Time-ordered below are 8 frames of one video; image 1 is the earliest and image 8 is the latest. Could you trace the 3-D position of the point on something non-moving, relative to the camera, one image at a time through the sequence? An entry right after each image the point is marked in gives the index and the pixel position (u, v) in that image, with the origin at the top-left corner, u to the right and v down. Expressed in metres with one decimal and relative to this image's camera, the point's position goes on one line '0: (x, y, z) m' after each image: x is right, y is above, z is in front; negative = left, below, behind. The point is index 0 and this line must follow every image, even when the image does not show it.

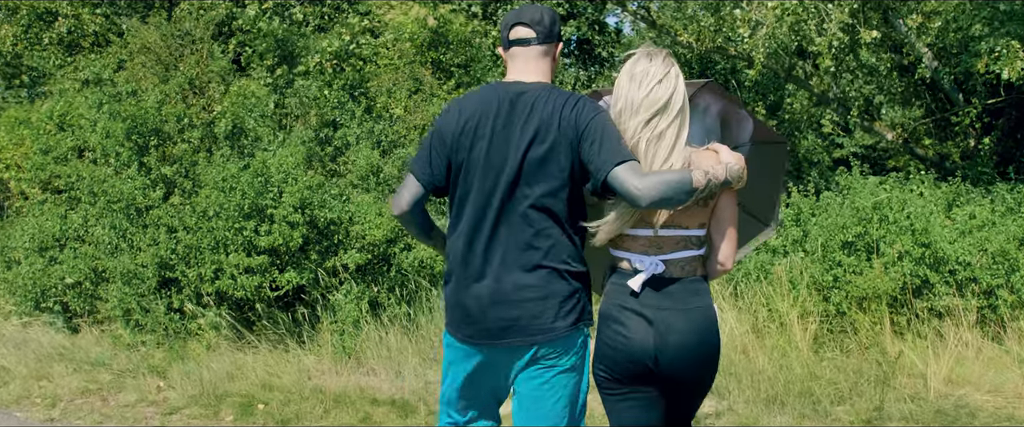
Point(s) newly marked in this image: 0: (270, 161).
0: (-2.0, +0.4, +8.2) m
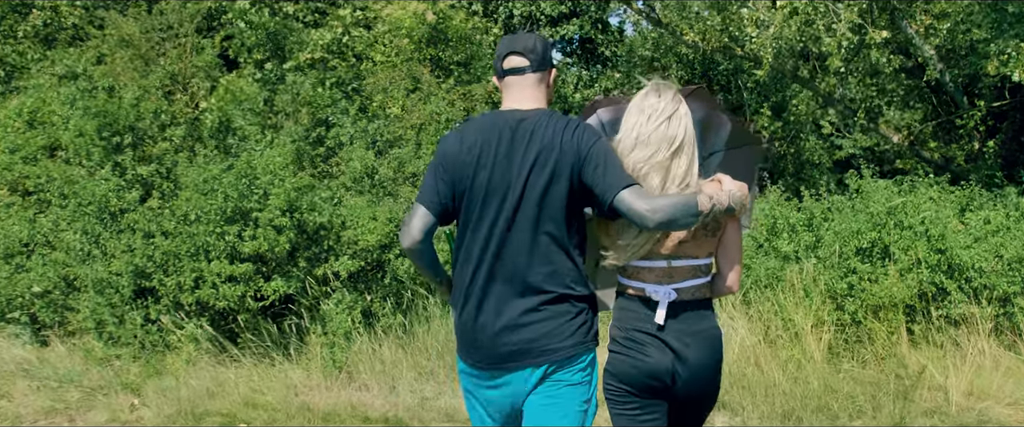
0: (-2.0, +0.4, +7.7) m
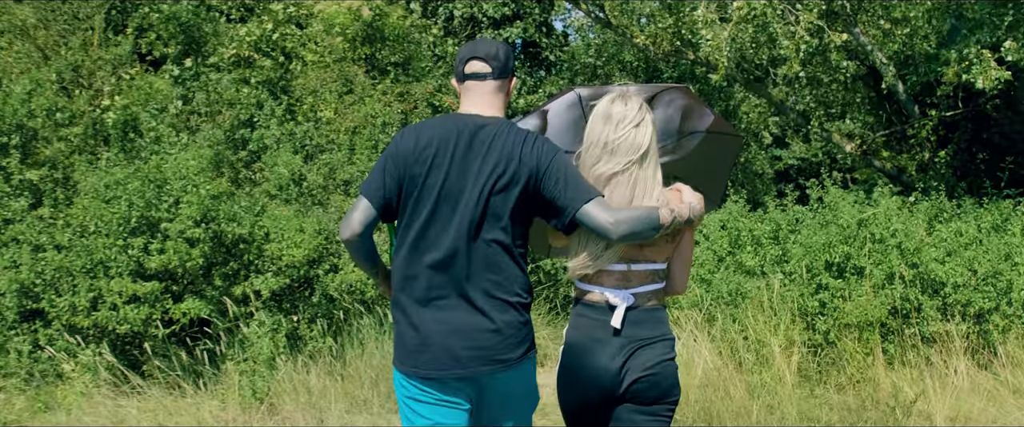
0: (-2.4, +0.3, +6.8) m
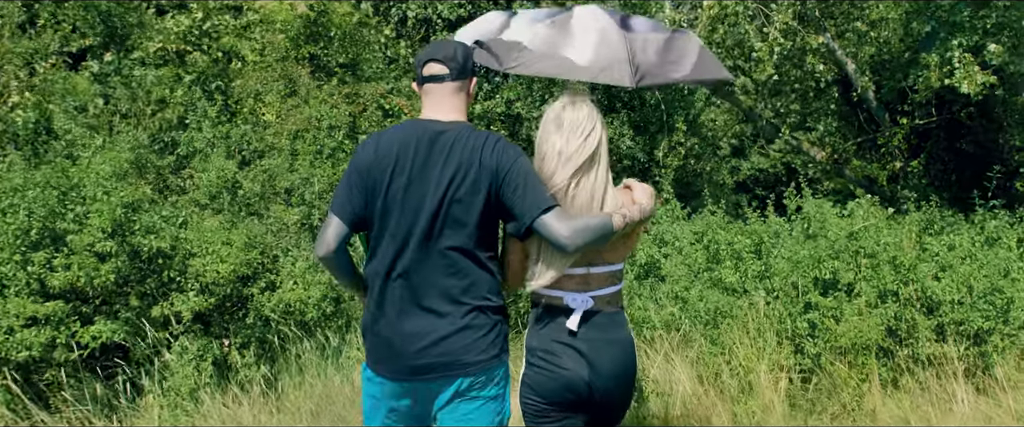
0: (-2.7, +0.3, +6.0) m
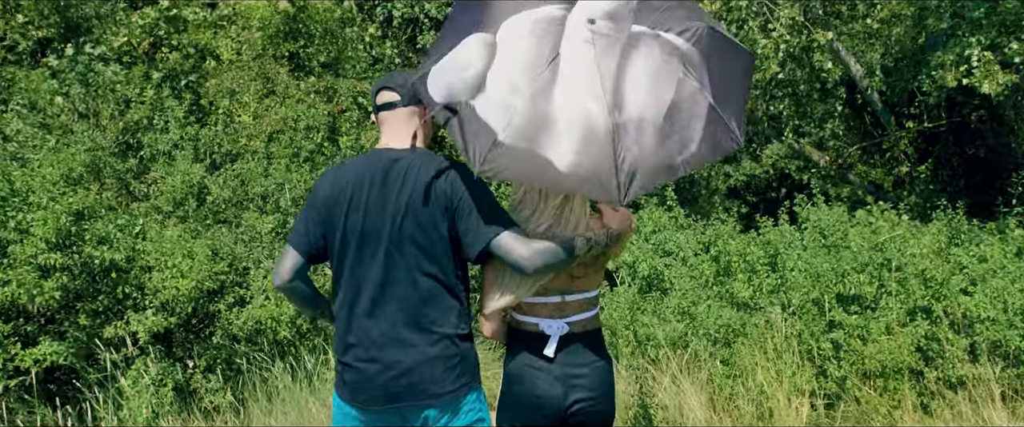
0: (-2.7, +0.2, +5.4) m
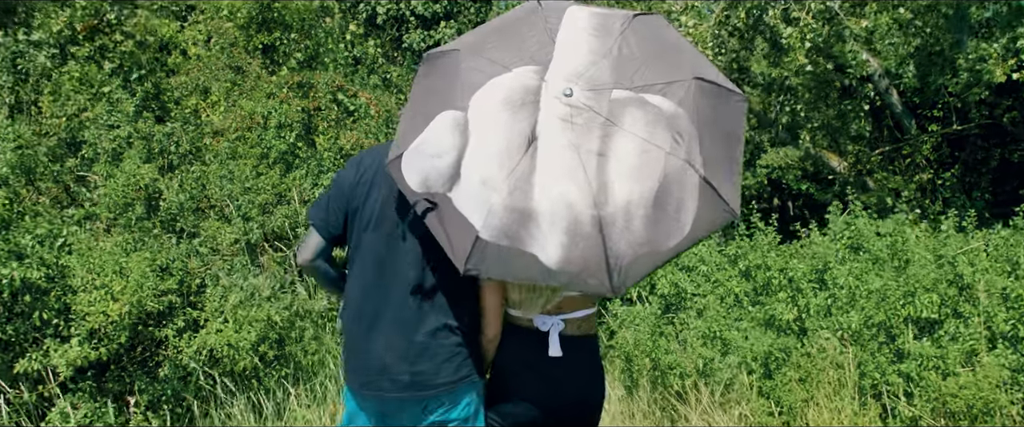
0: (-2.7, +0.2, +4.4) m
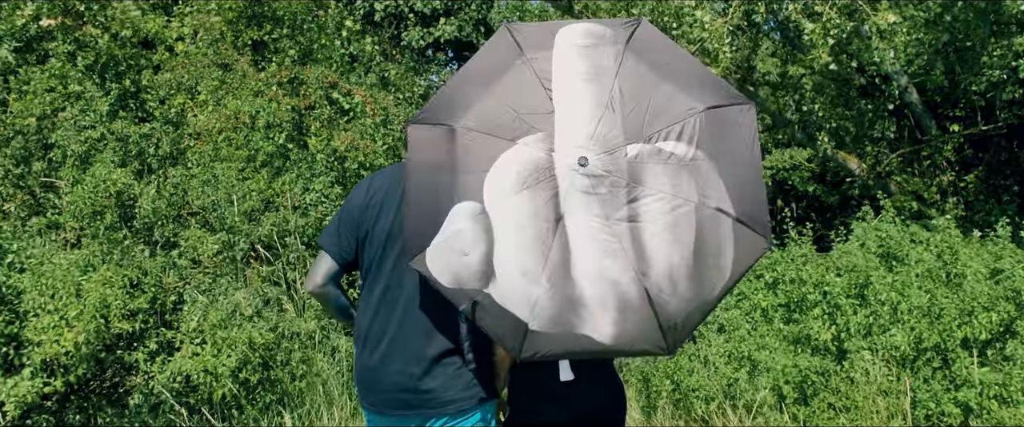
0: (-2.6, +0.1, +3.9) m
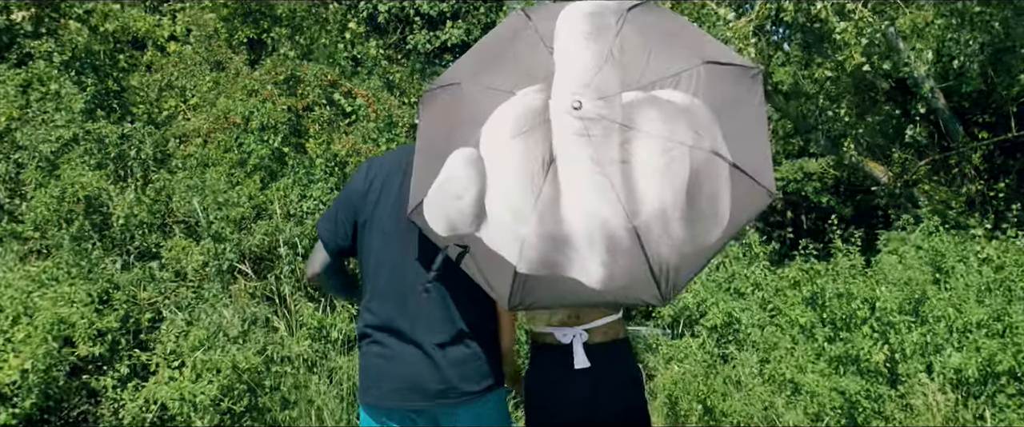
0: (-2.6, +0.1, +3.4) m
